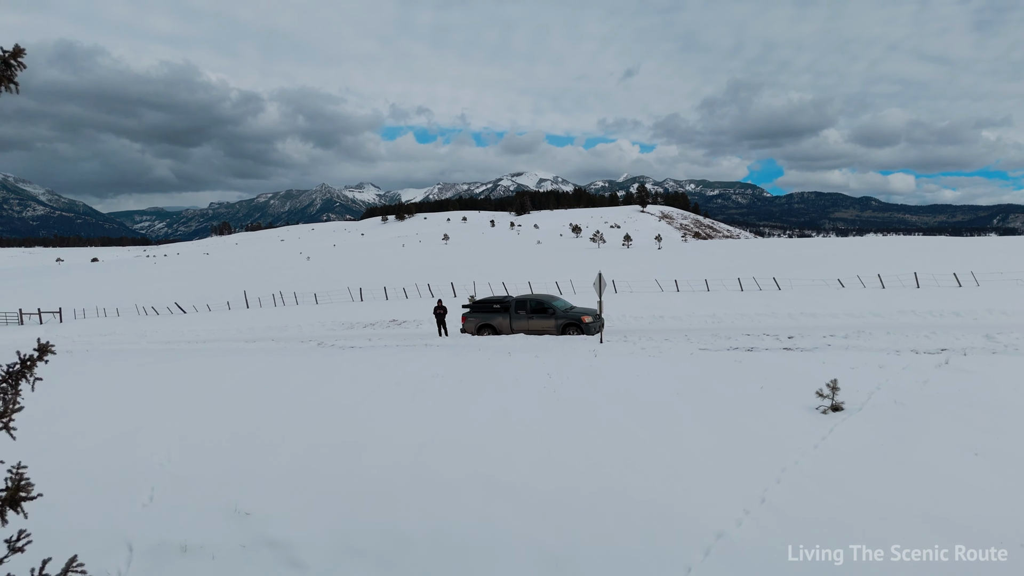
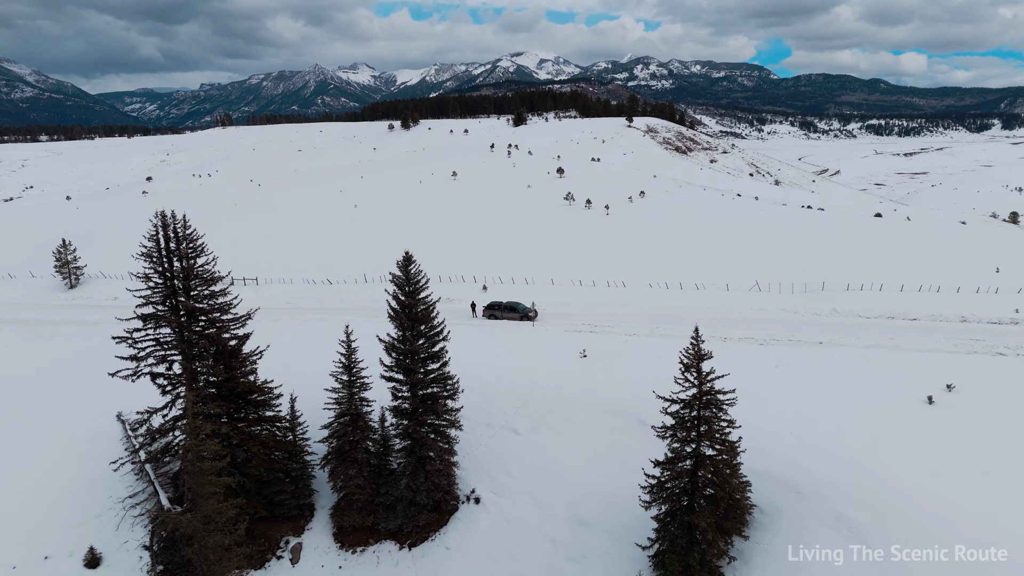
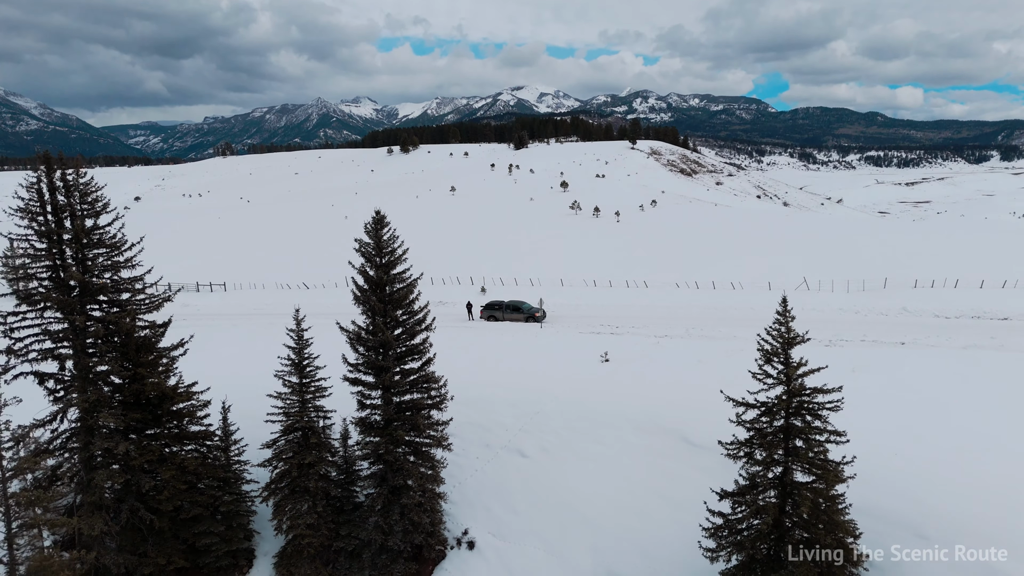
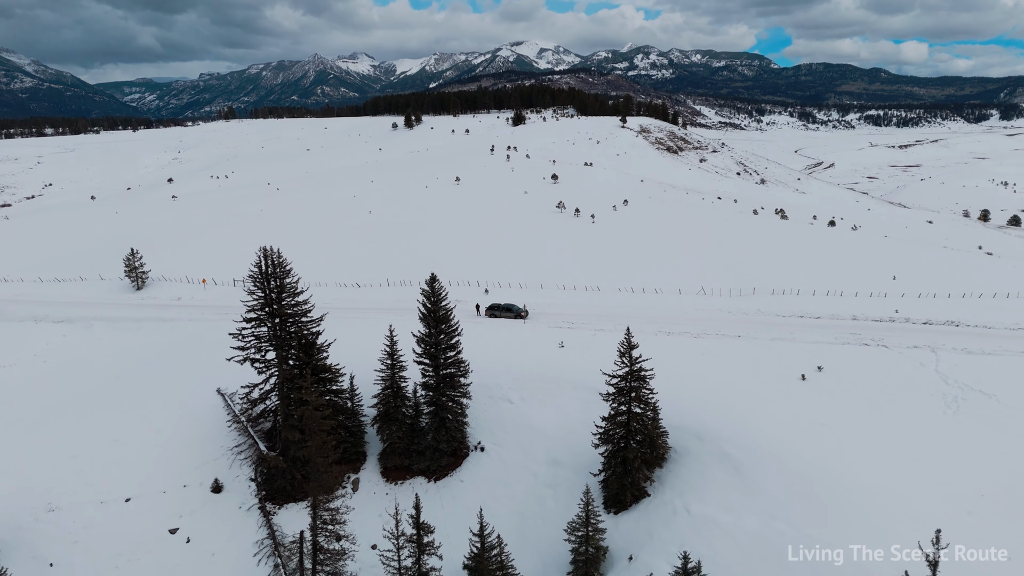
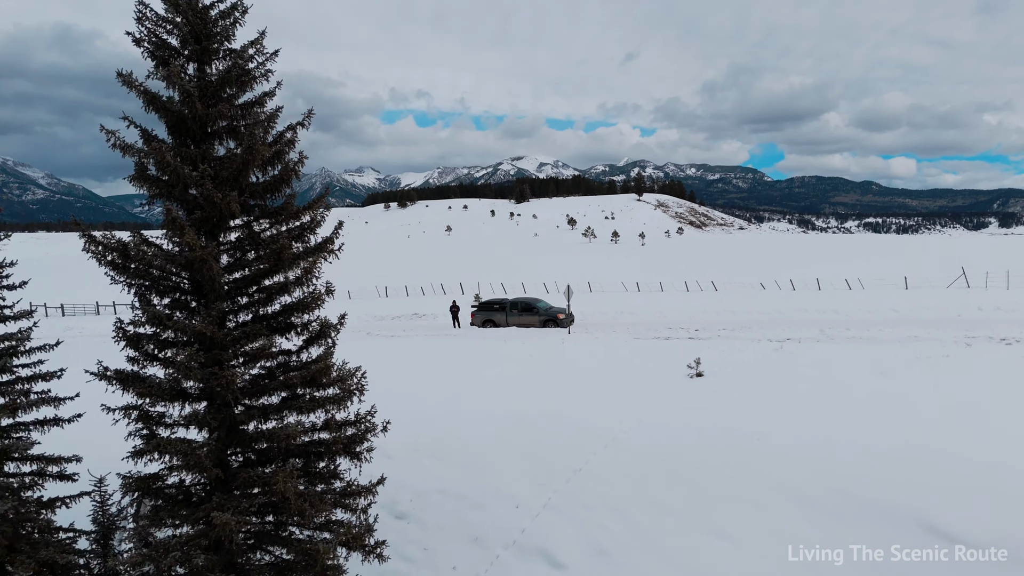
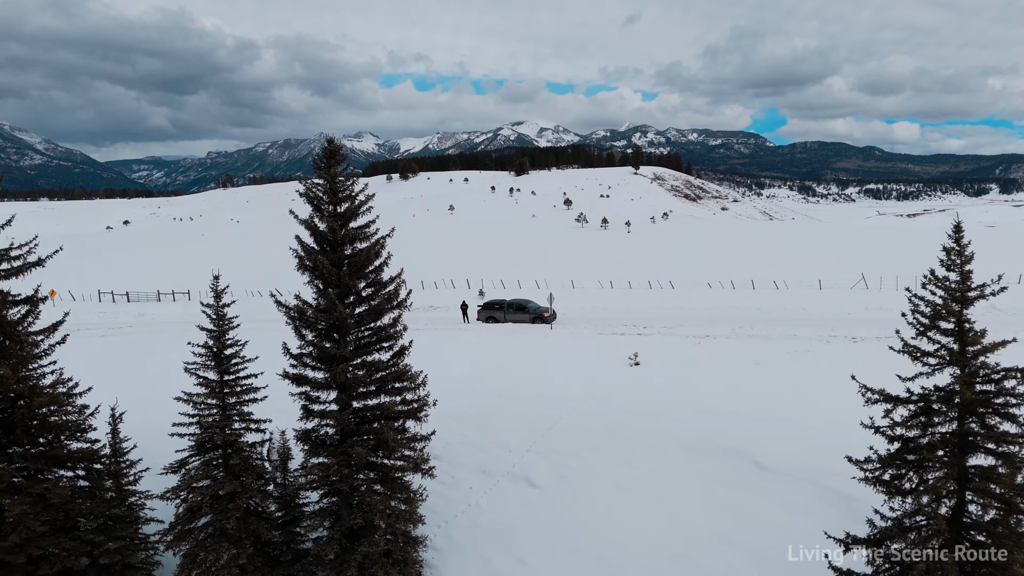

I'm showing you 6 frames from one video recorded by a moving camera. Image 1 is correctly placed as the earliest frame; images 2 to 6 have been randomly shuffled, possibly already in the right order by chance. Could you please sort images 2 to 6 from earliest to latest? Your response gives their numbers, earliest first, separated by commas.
5, 6, 3, 2, 4
